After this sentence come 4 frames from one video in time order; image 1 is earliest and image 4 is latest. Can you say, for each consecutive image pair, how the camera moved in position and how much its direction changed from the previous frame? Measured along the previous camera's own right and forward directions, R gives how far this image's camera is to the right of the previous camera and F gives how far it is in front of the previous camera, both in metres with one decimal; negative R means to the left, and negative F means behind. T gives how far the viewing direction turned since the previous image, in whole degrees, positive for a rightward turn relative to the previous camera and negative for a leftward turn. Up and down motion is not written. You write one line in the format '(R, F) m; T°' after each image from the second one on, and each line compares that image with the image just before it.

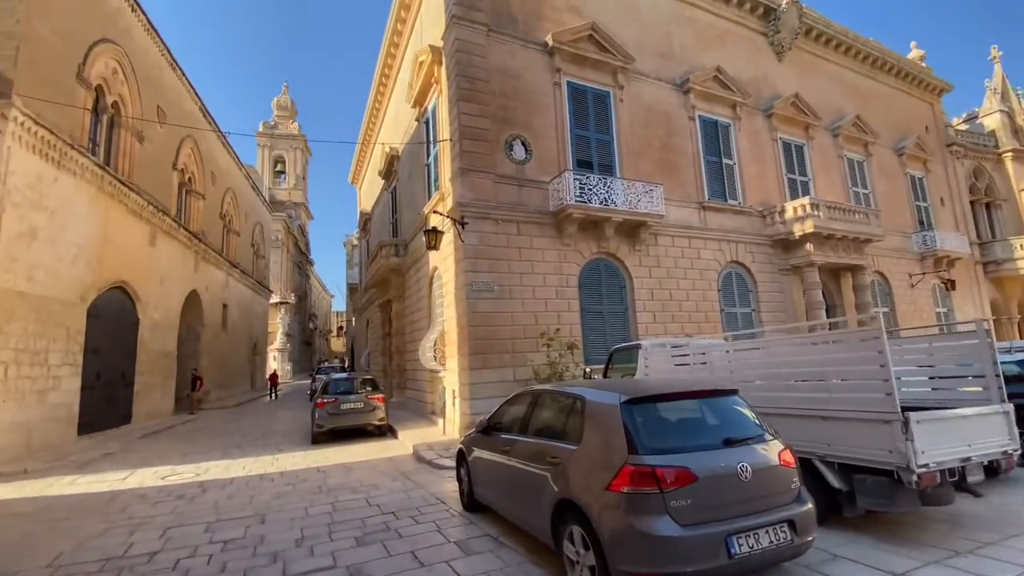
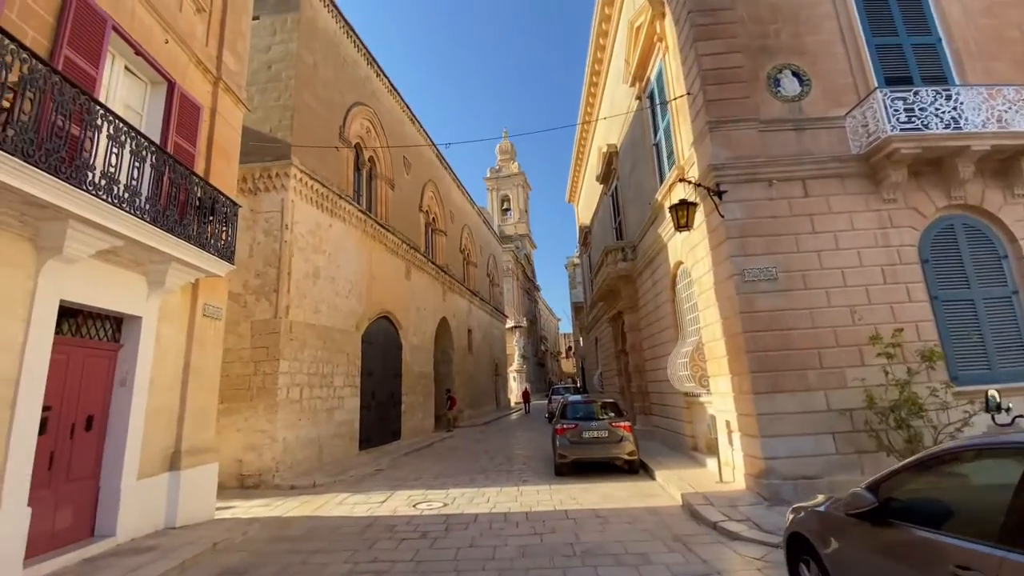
(-0.8, +1.8) m; -27°
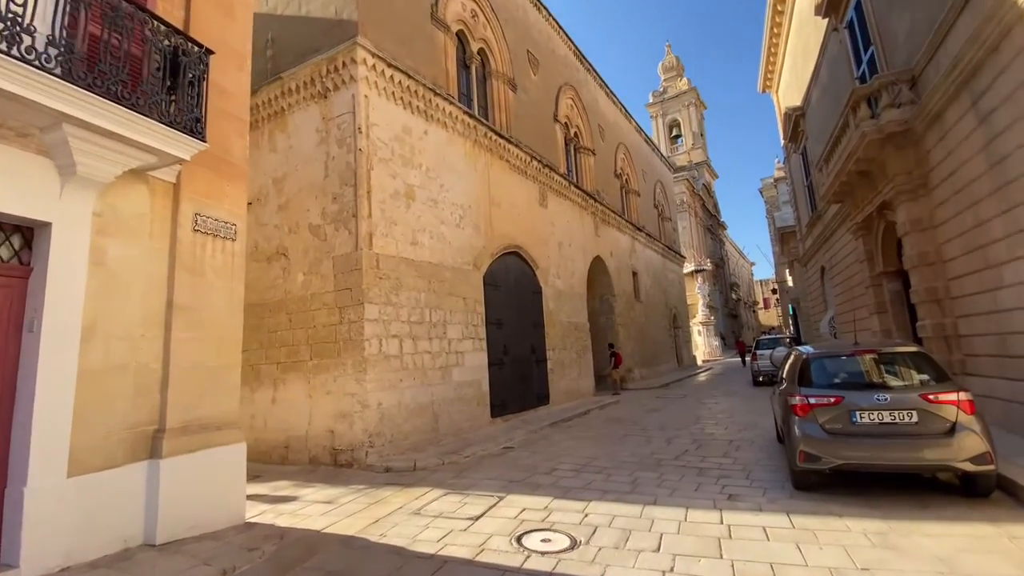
(0.0, +3.5) m; -21°
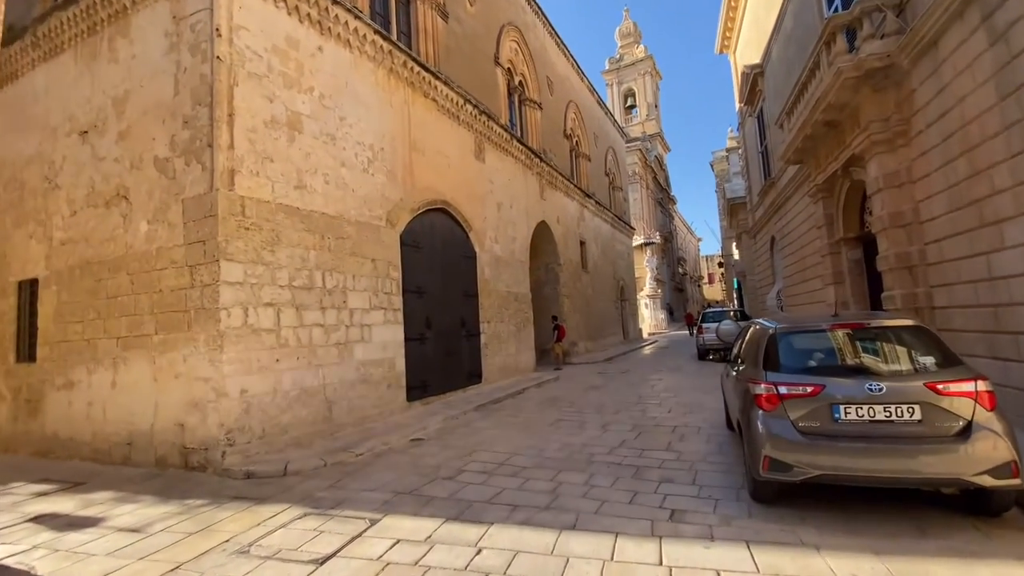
(+0.6, +1.3) m; +5°
